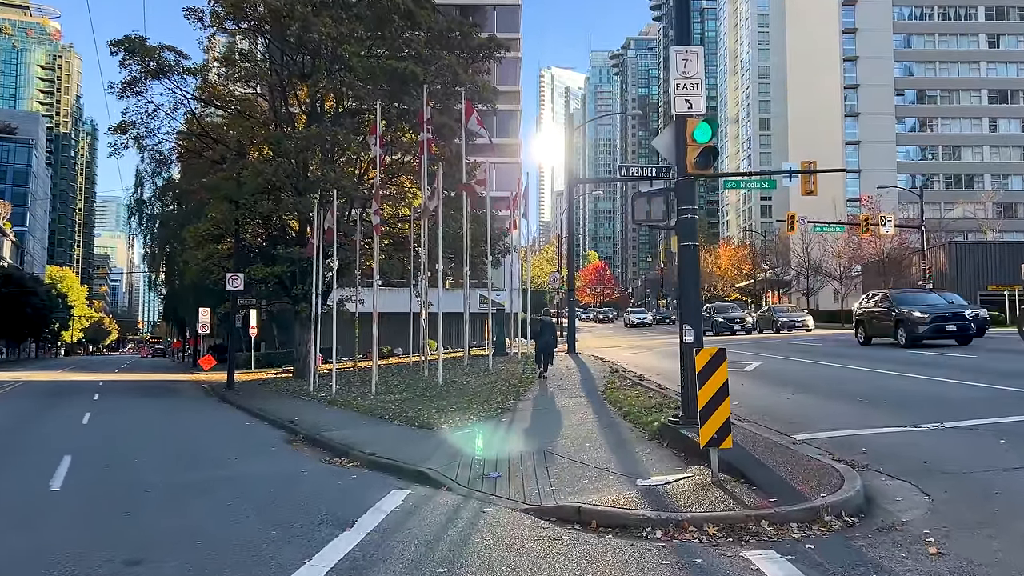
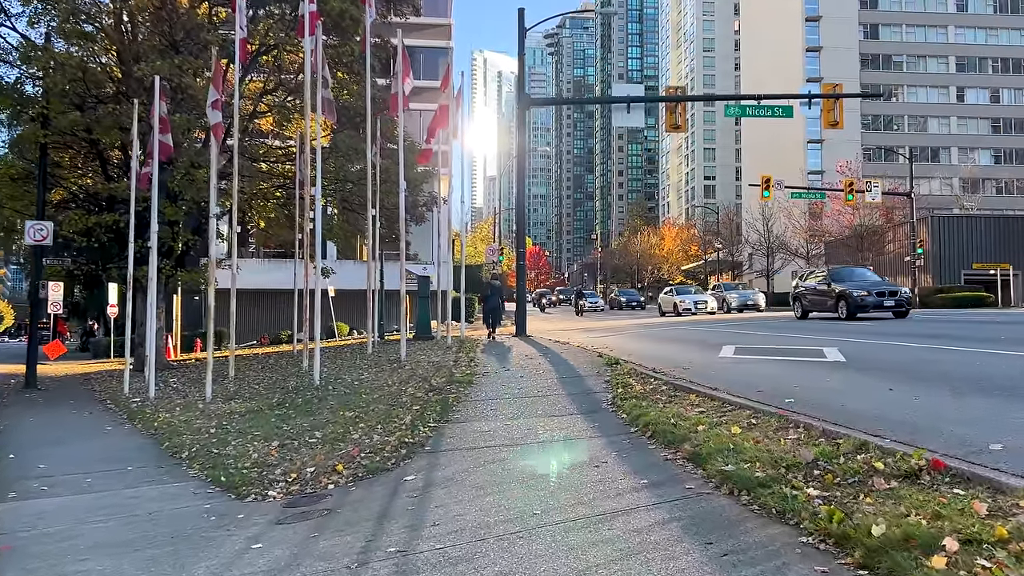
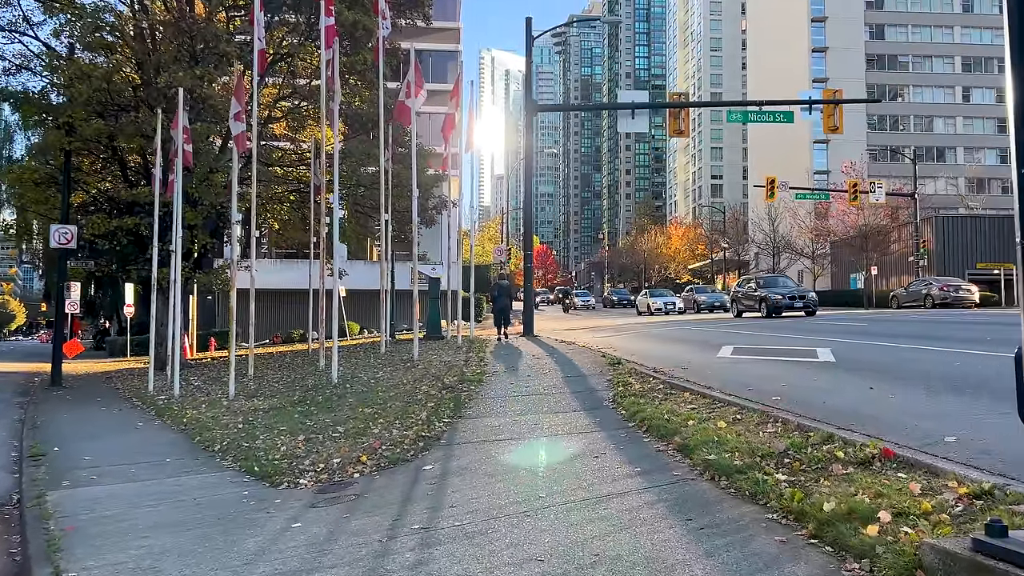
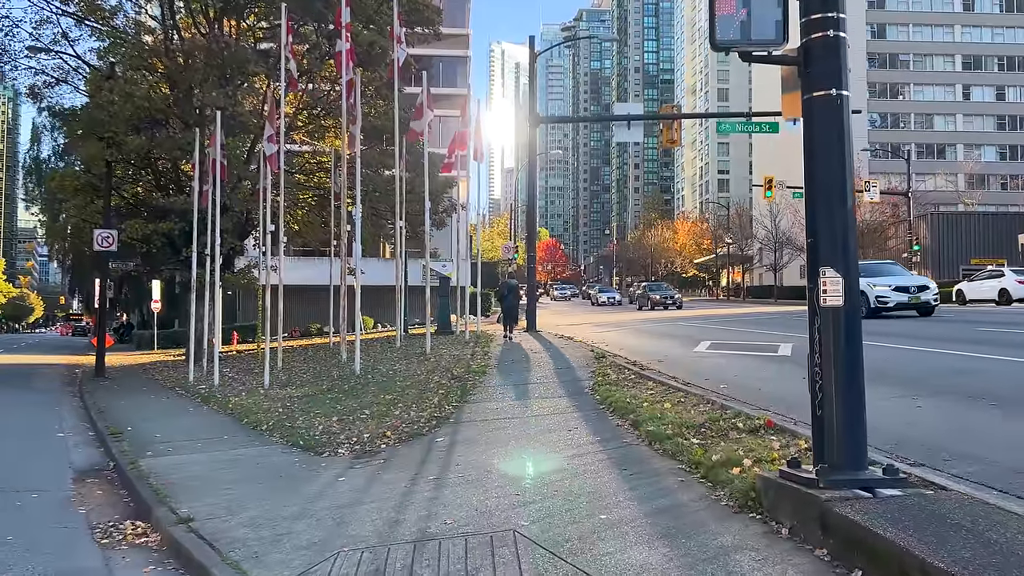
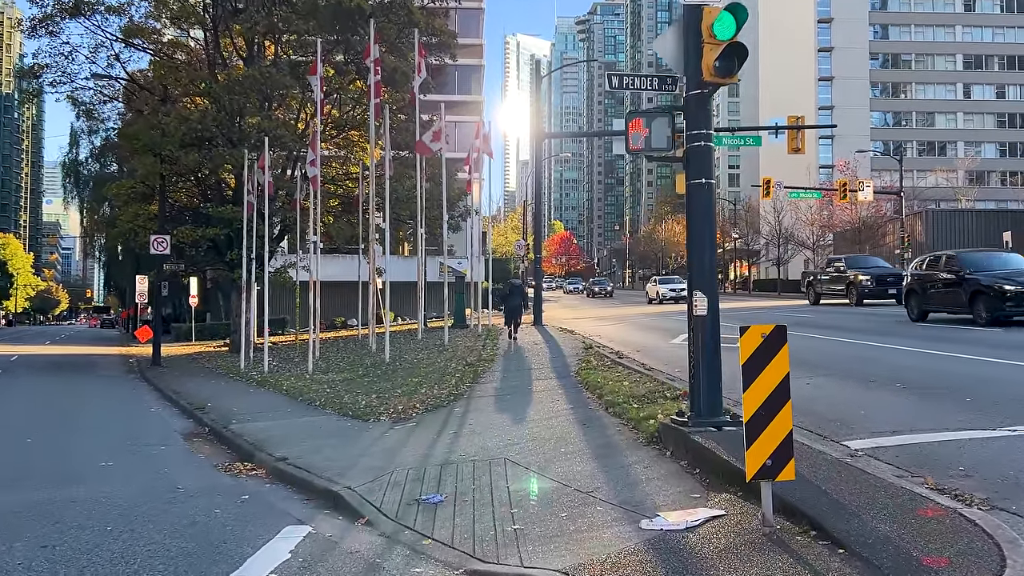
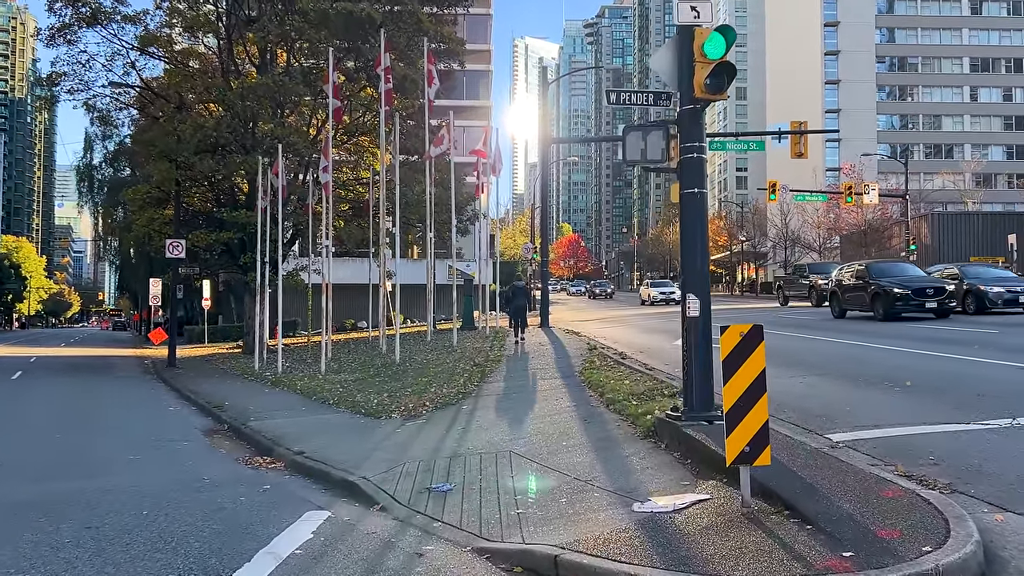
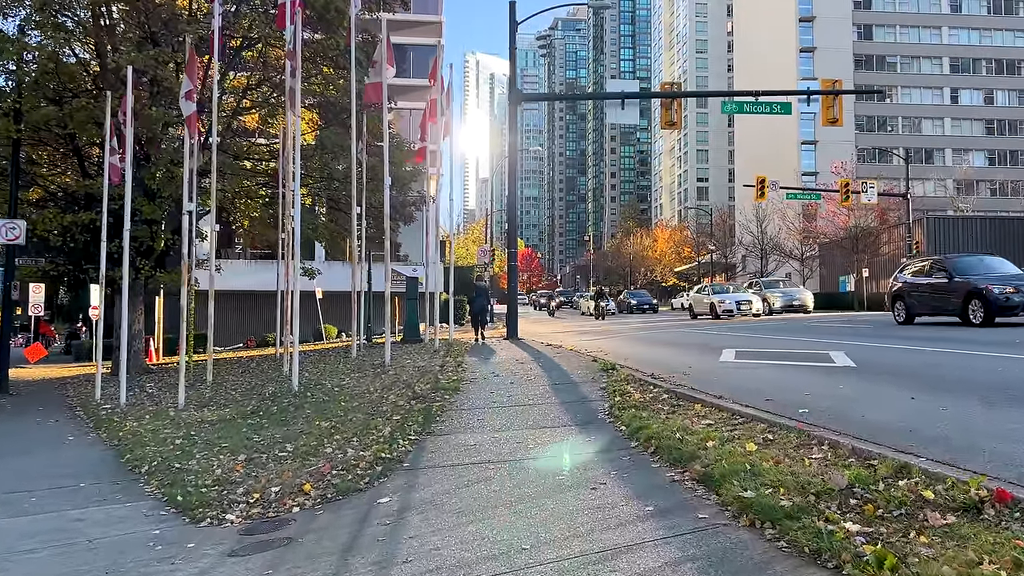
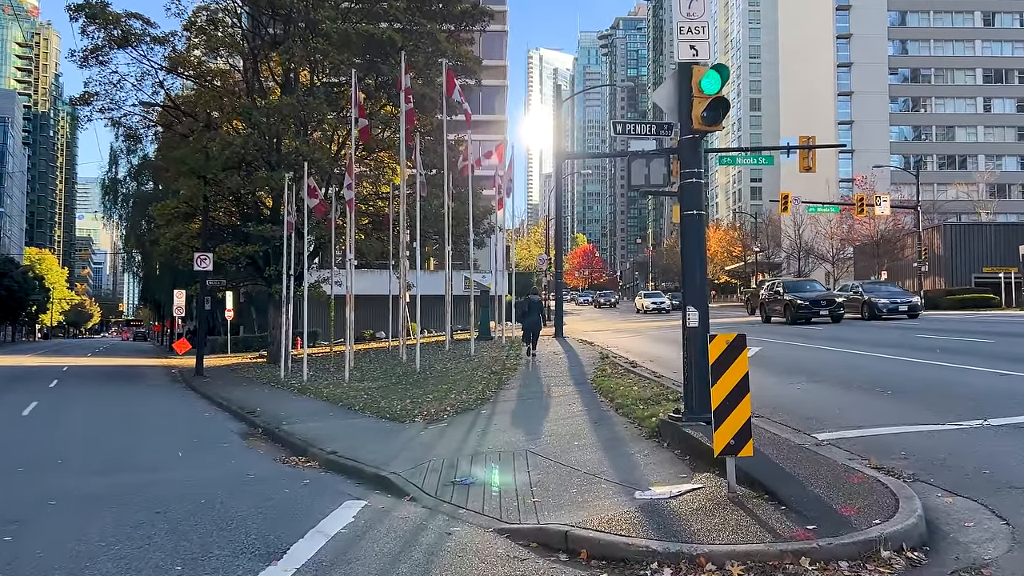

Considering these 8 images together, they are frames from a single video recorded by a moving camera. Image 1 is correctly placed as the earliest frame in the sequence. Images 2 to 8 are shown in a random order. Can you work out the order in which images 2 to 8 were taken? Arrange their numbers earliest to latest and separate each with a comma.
8, 6, 5, 4, 3, 2, 7
